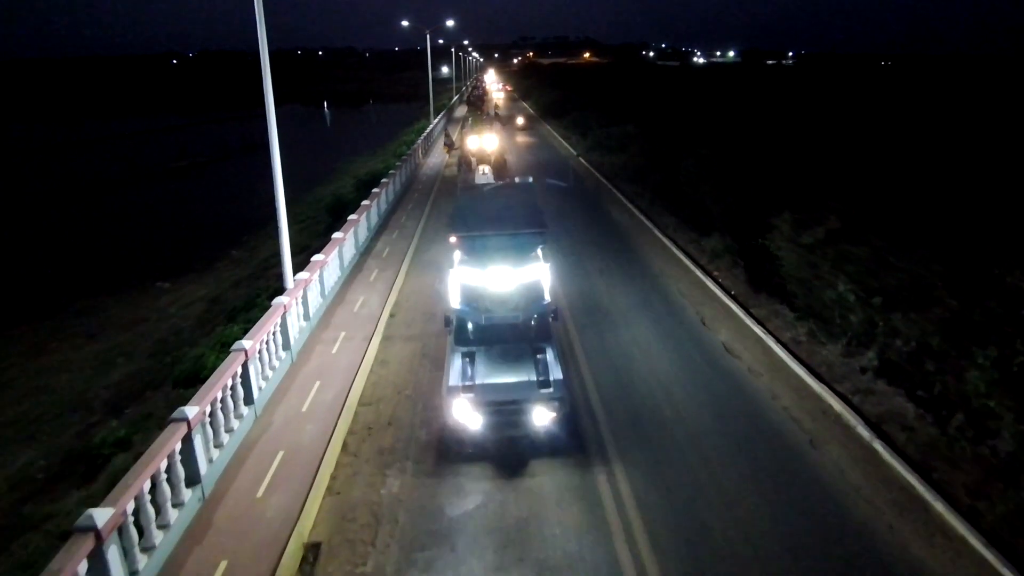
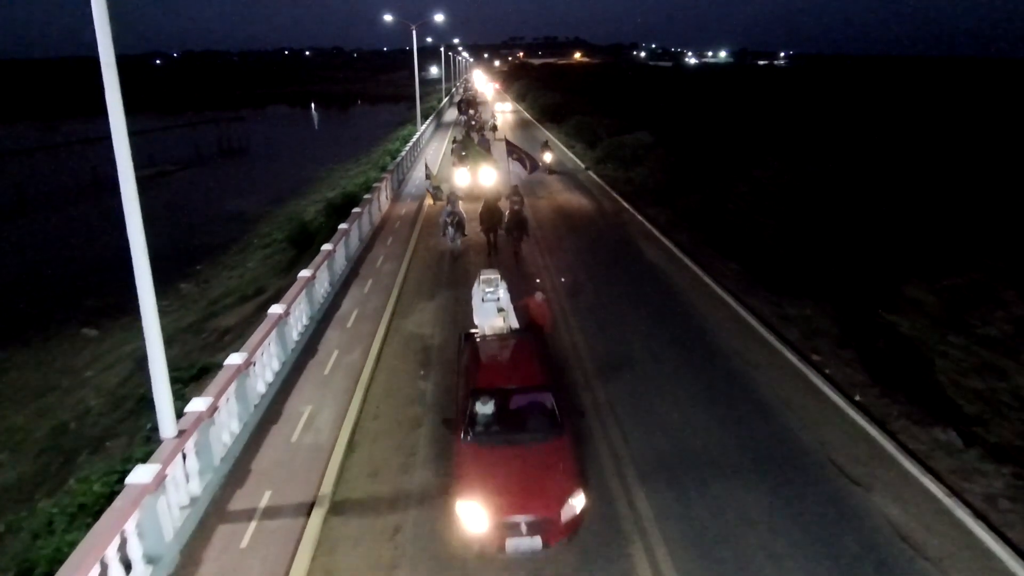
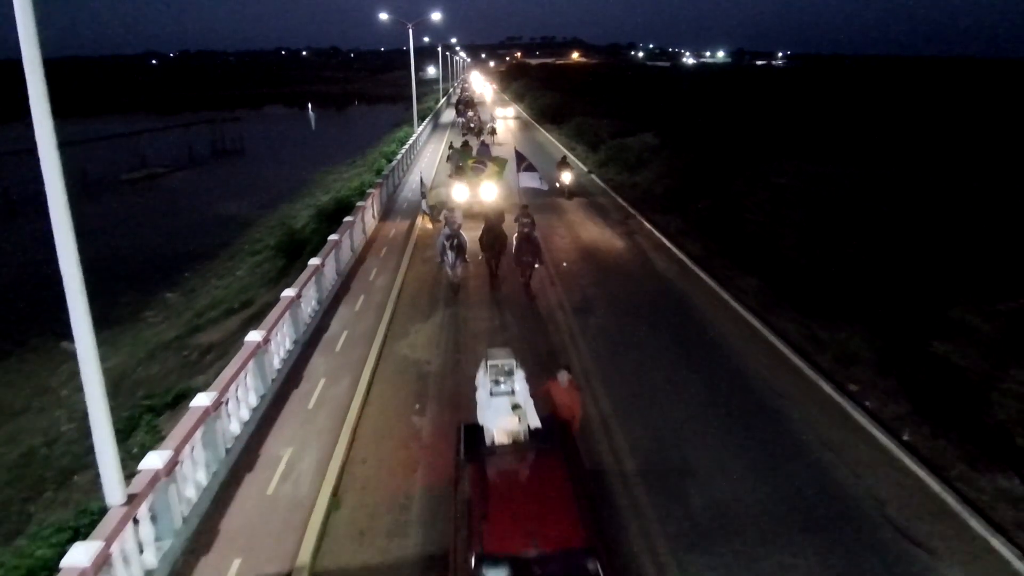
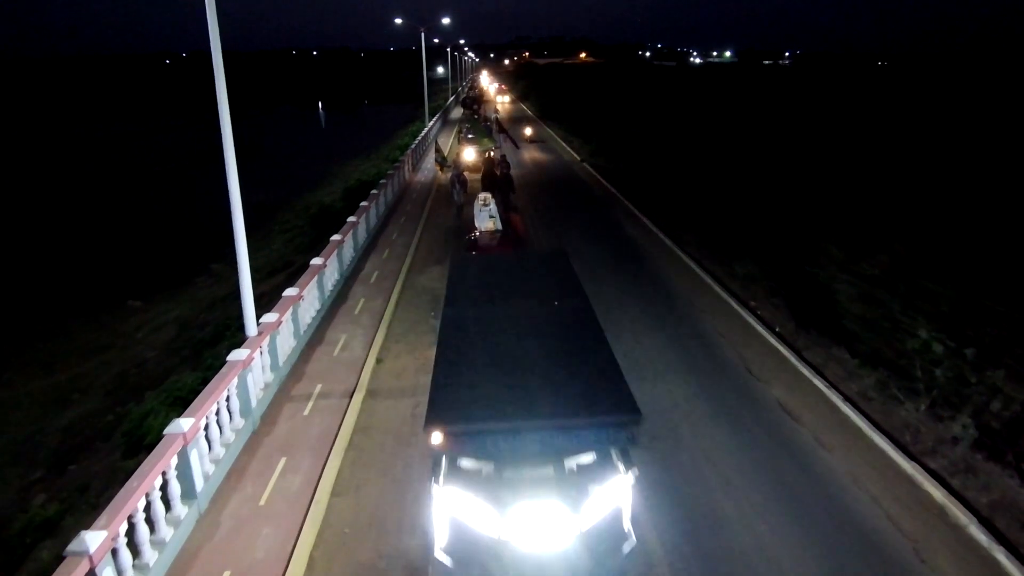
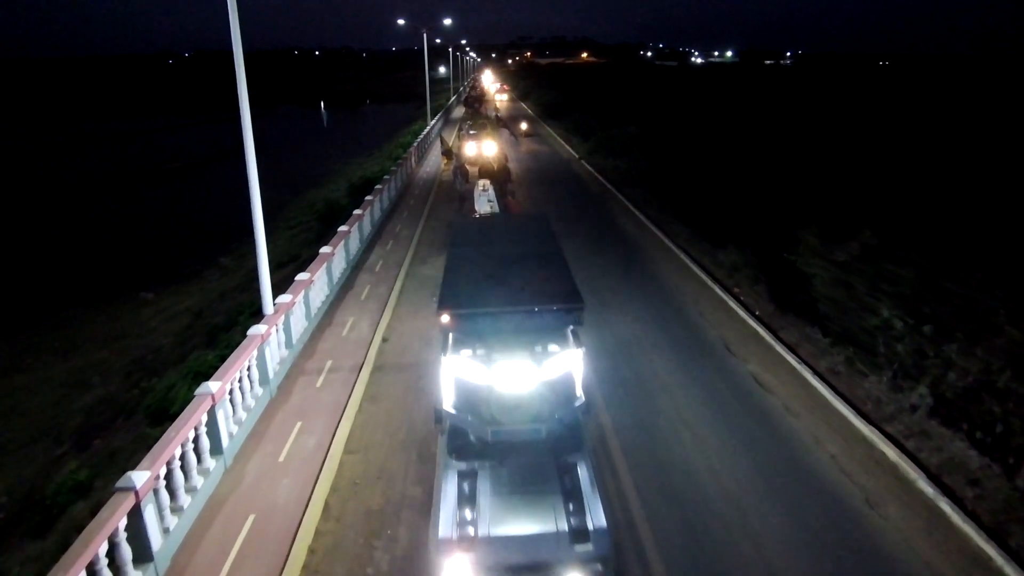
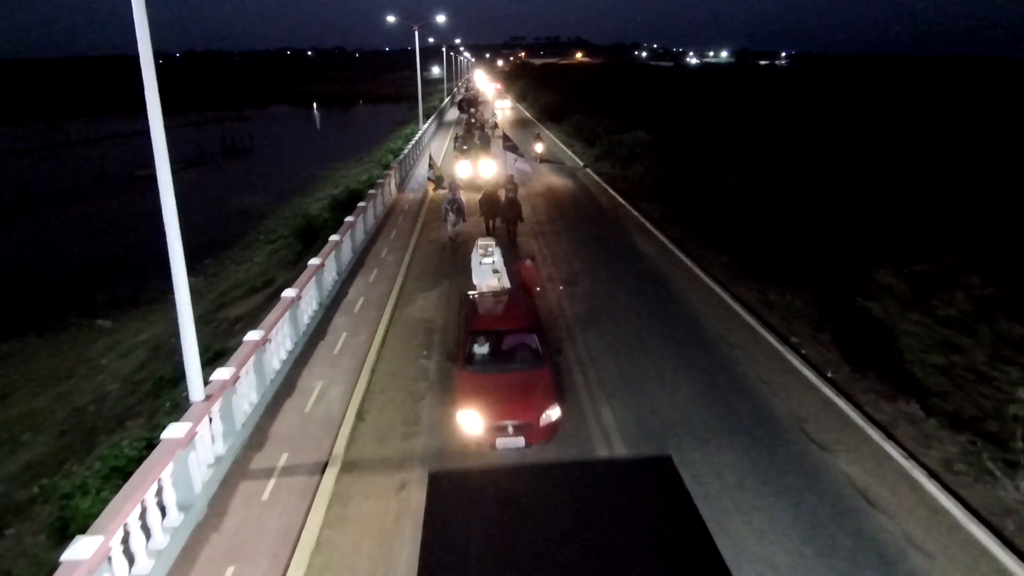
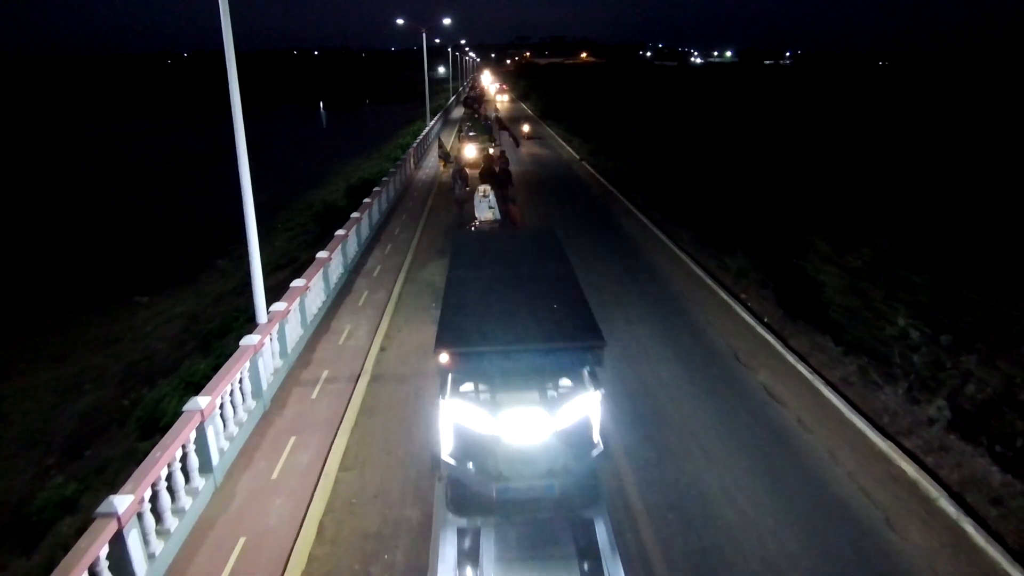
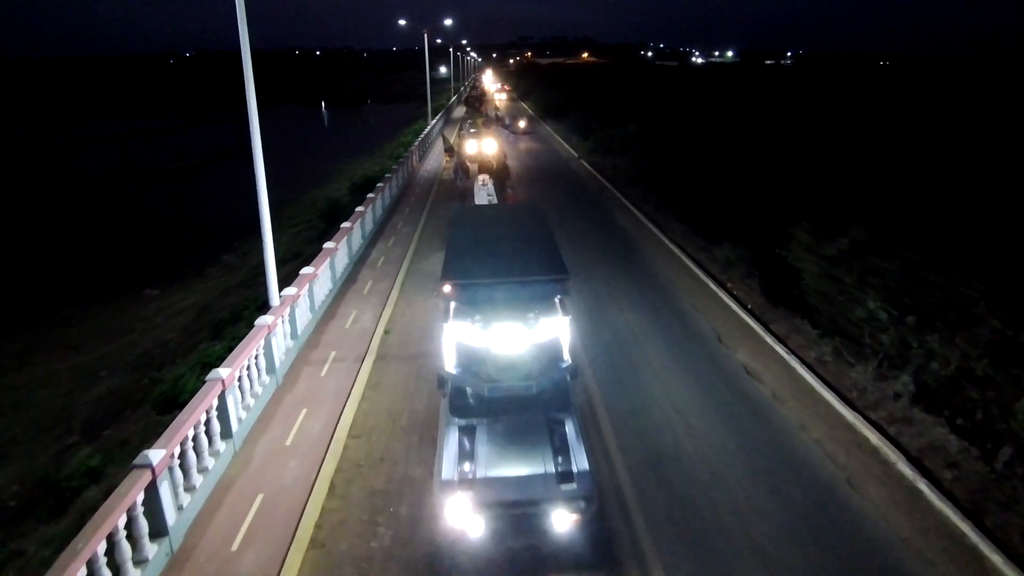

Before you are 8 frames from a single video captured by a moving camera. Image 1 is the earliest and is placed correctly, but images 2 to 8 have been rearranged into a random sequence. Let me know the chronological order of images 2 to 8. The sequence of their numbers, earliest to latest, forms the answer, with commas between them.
8, 5, 7, 4, 6, 2, 3
